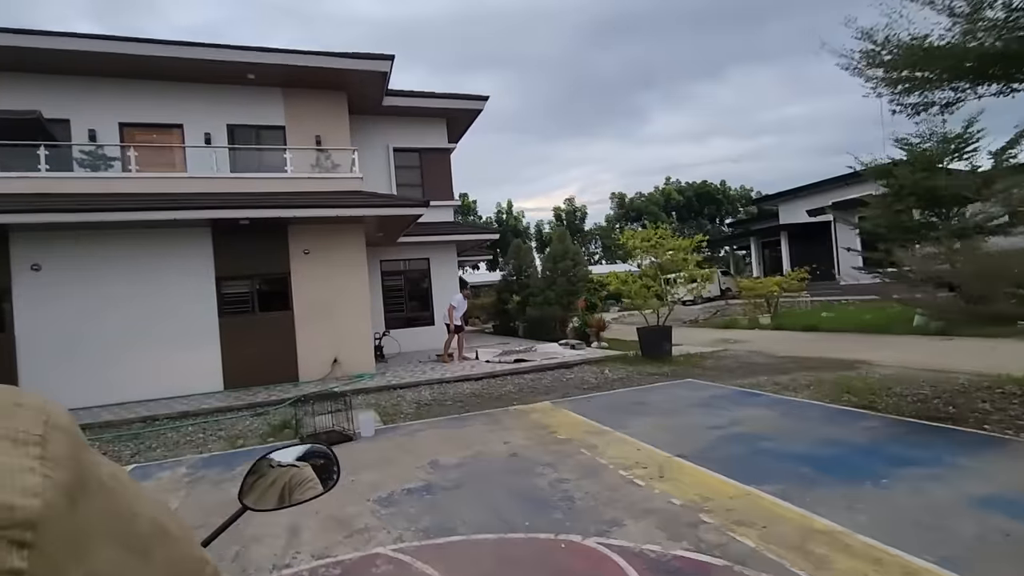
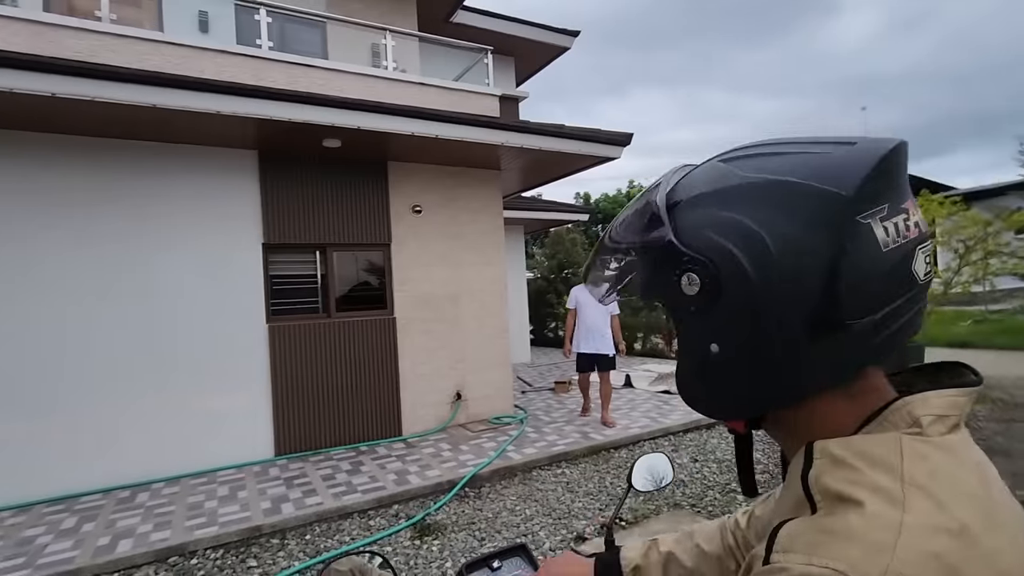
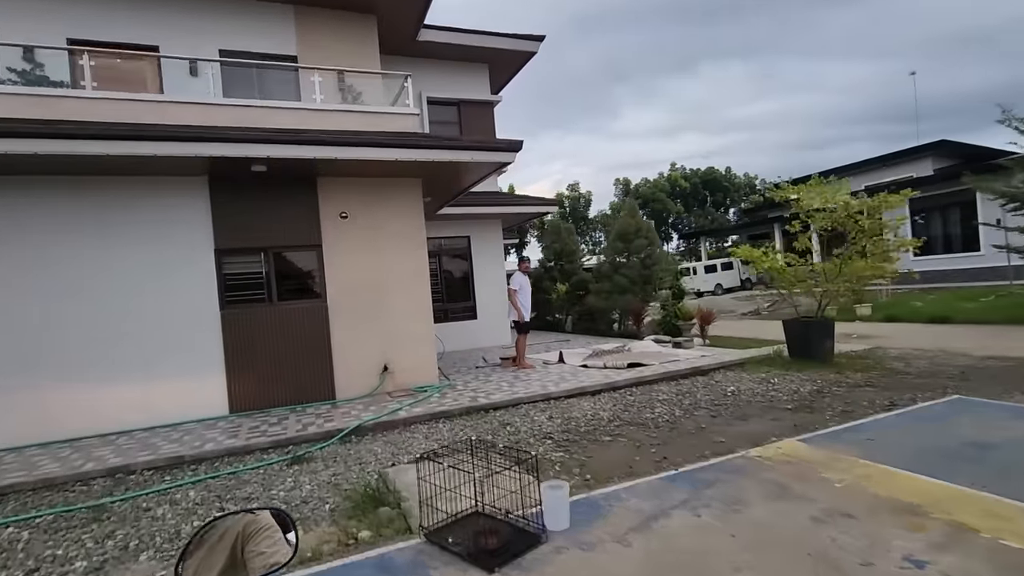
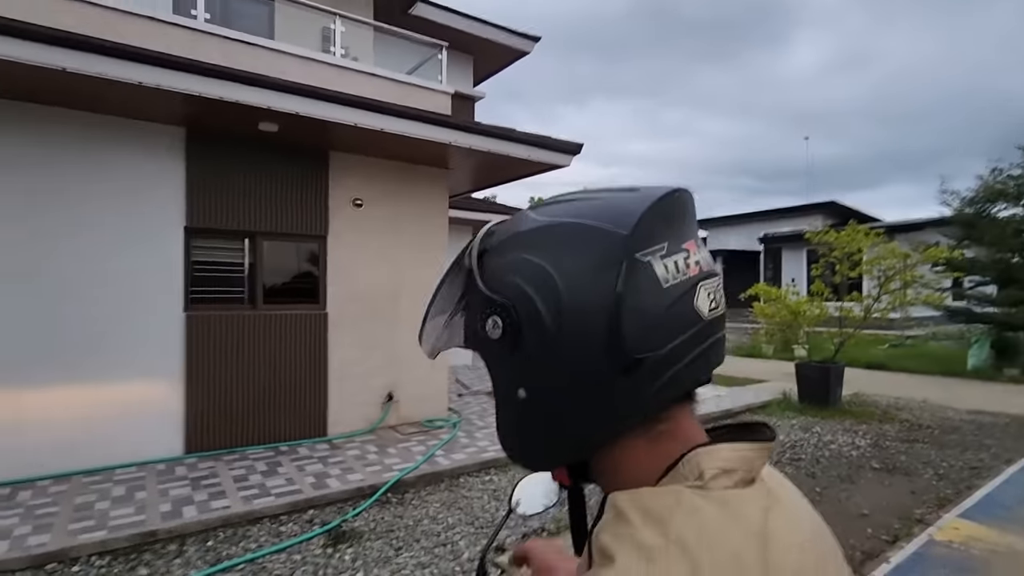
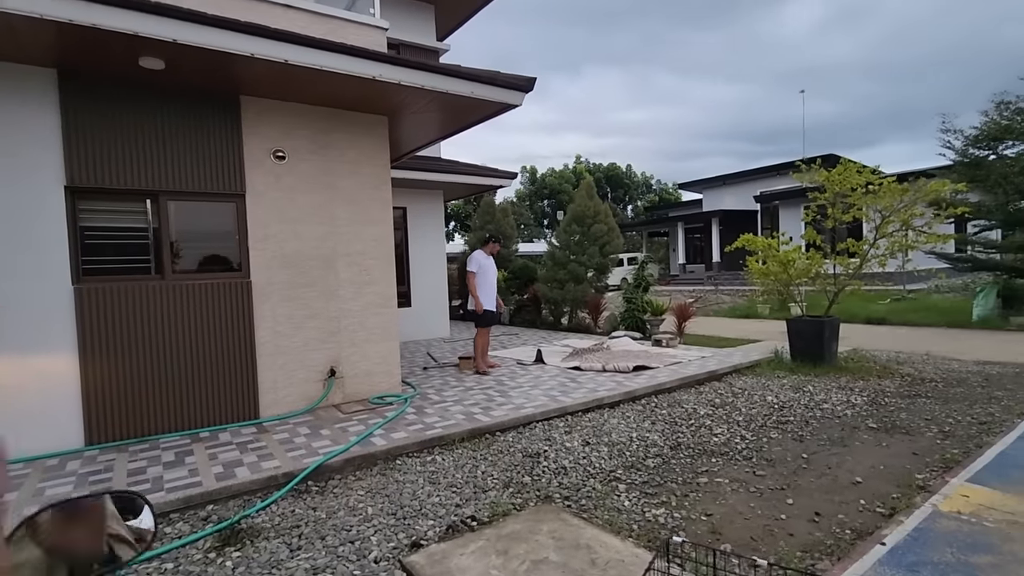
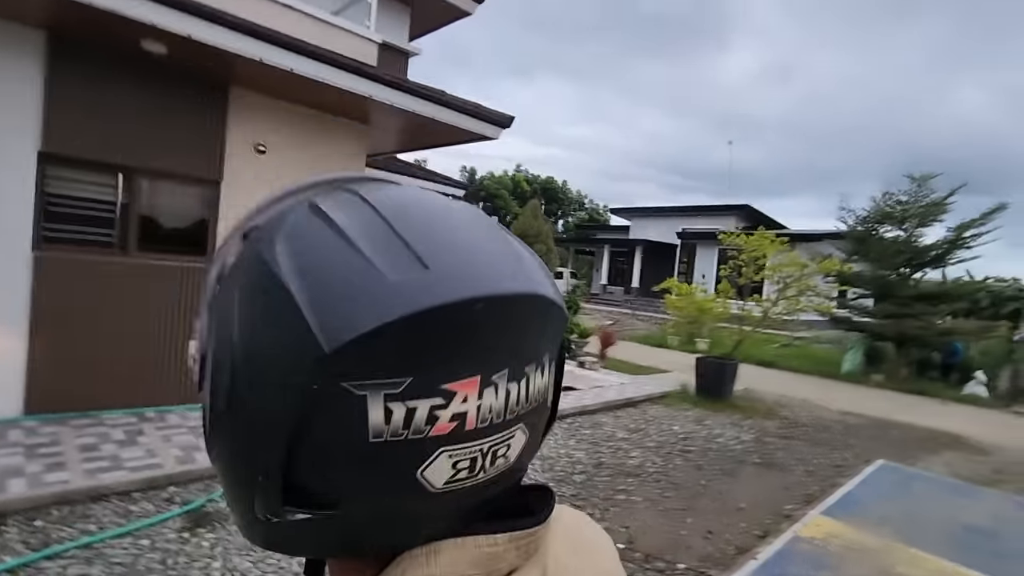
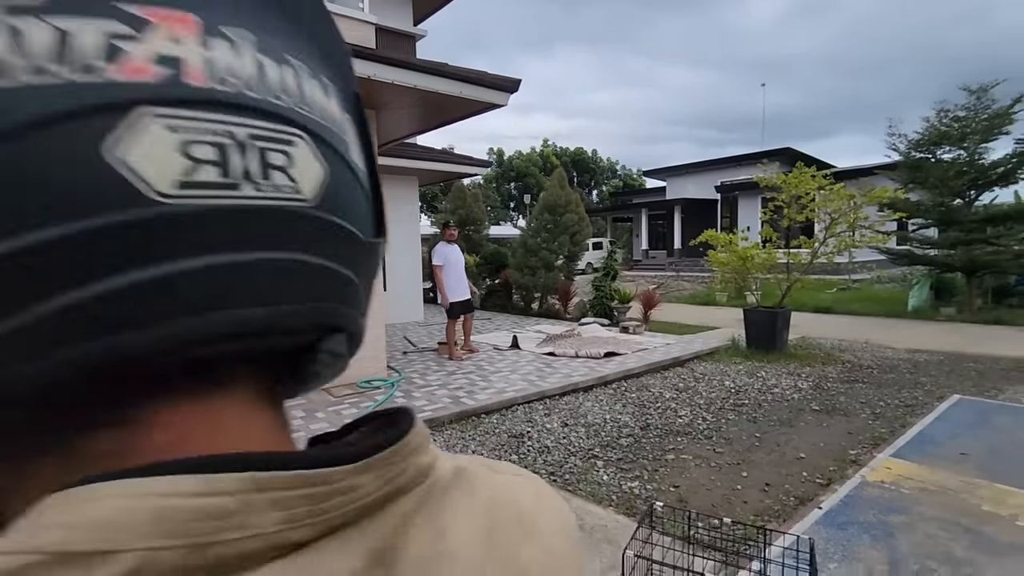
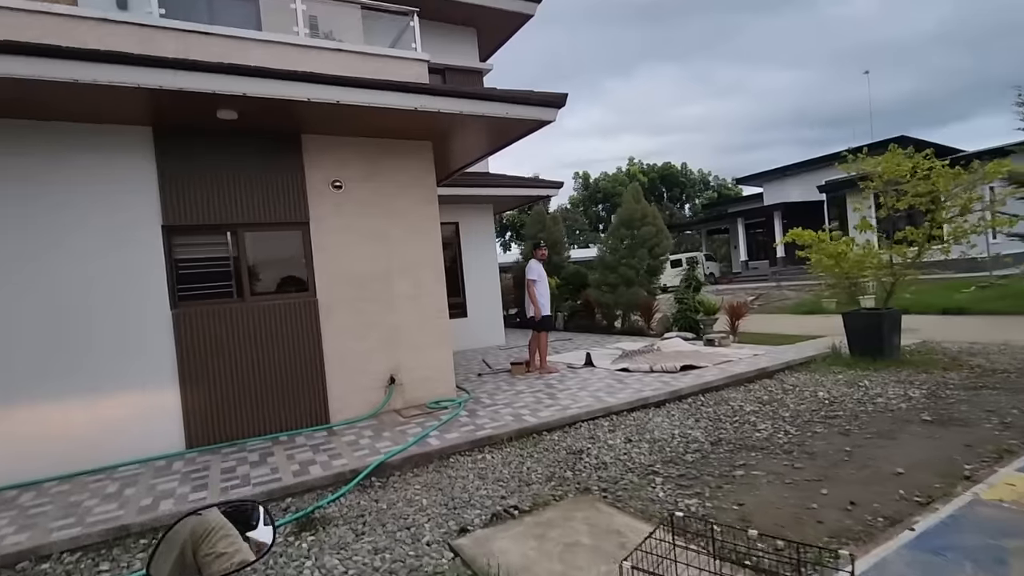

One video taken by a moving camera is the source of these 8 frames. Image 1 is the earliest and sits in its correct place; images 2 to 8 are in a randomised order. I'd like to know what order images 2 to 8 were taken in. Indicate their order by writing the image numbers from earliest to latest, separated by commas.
3, 8, 5, 7, 6, 4, 2
